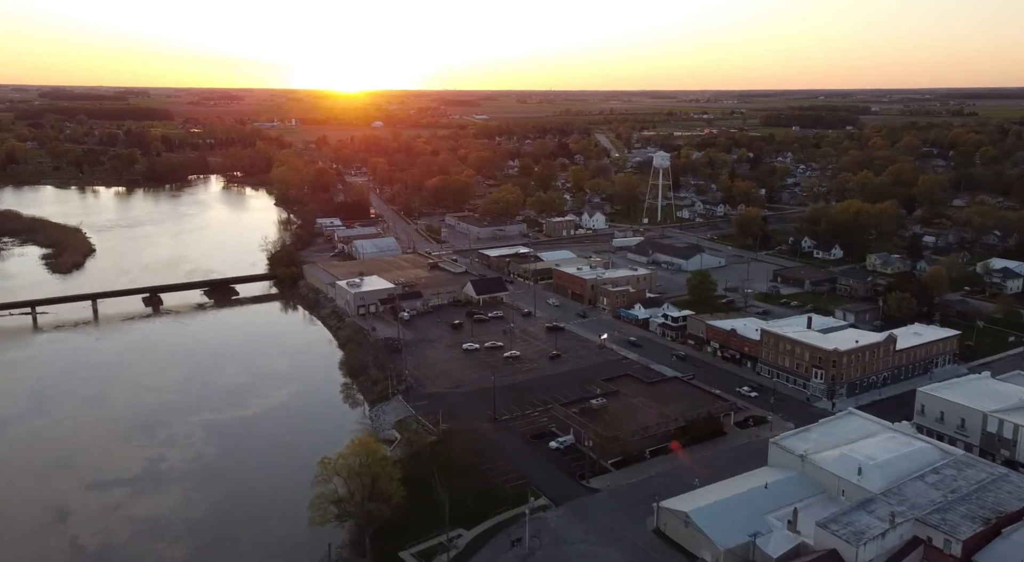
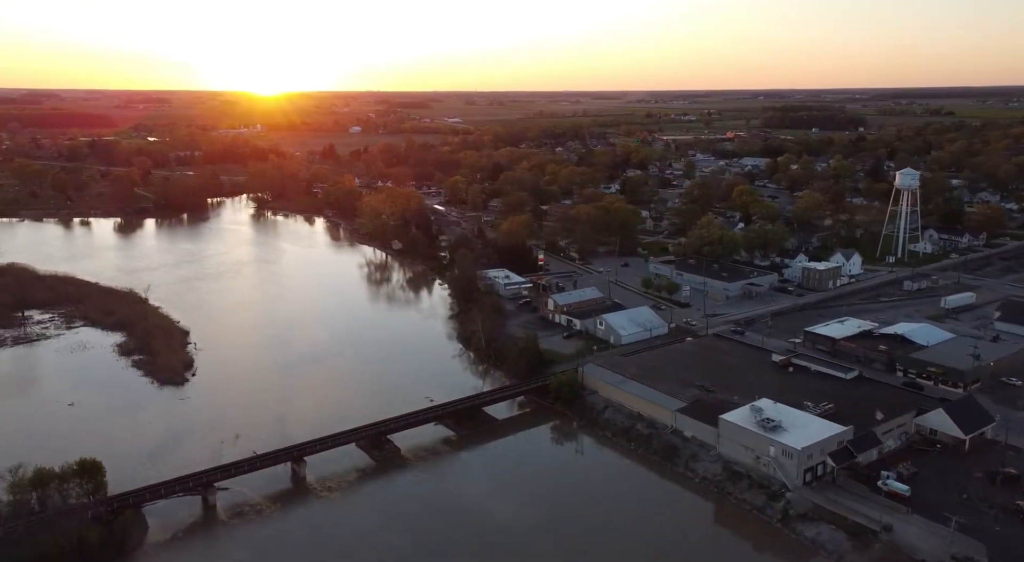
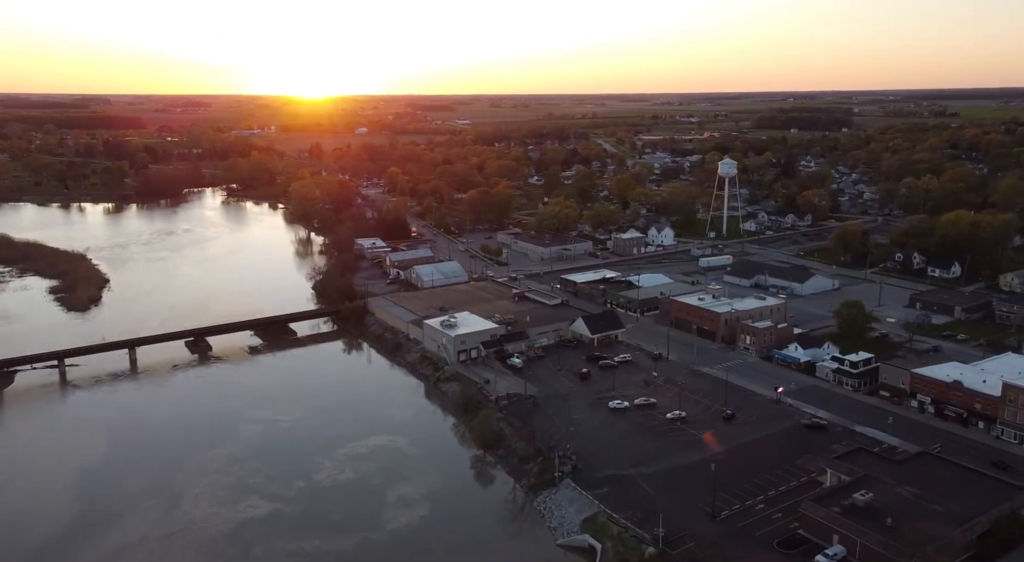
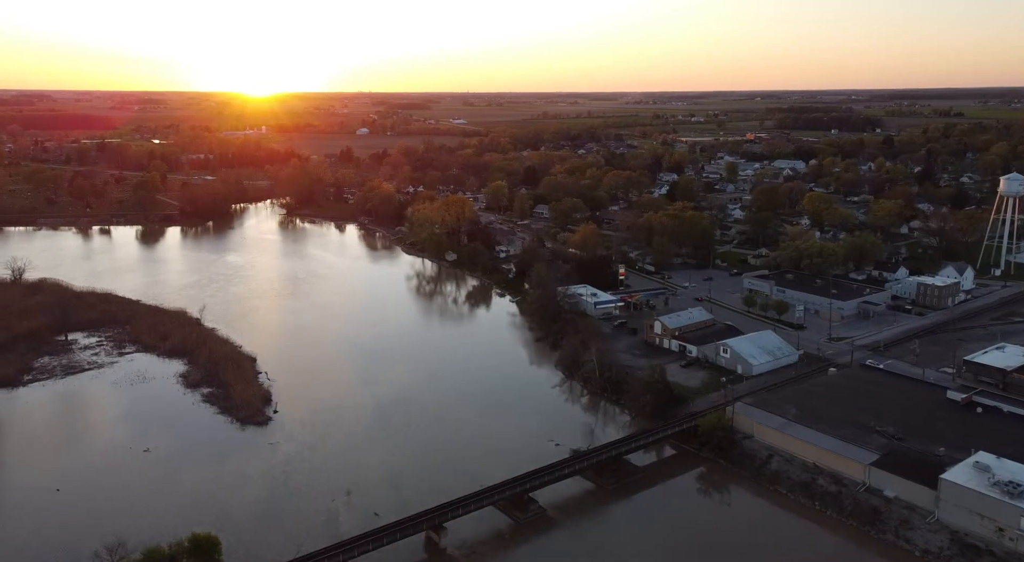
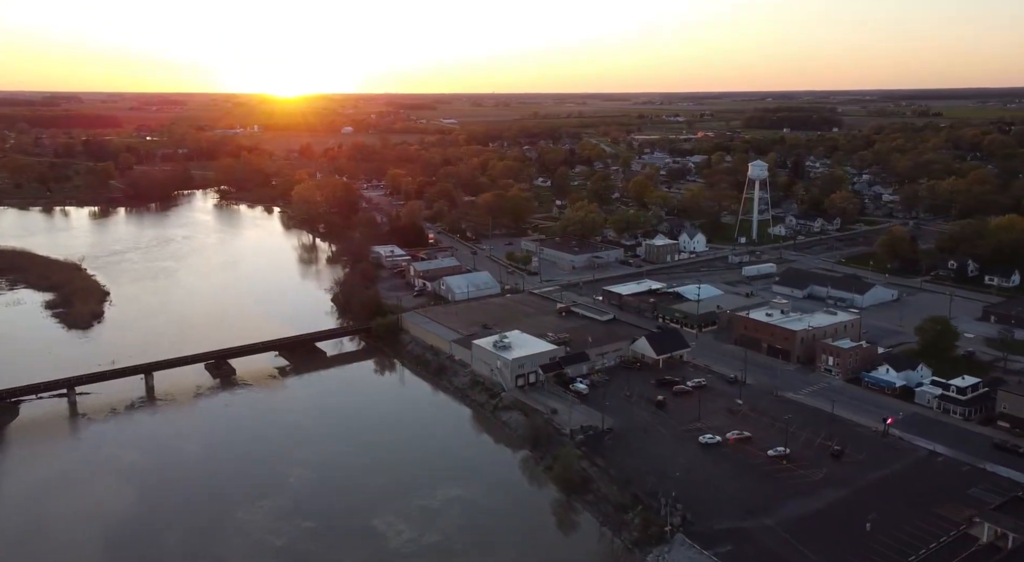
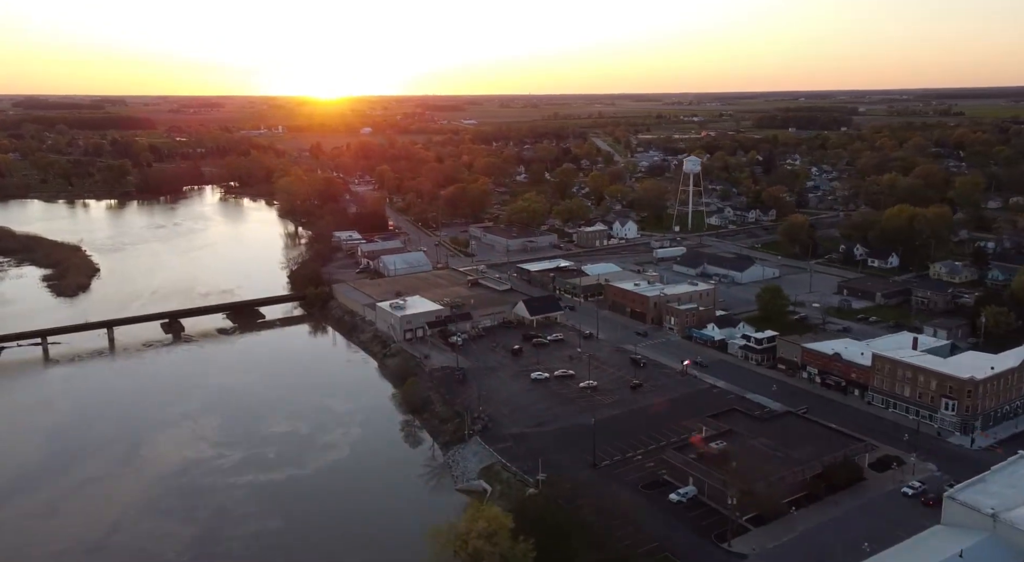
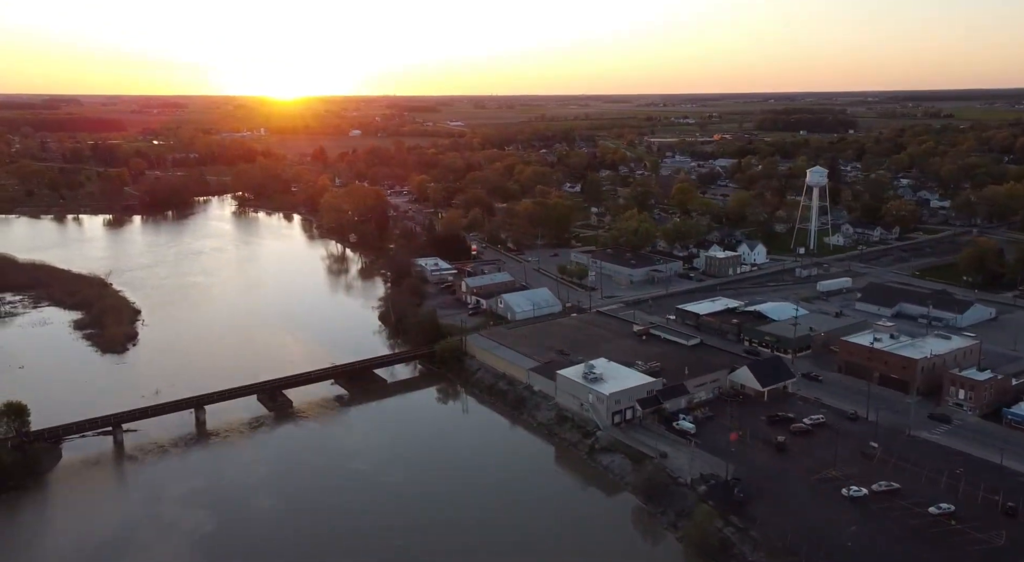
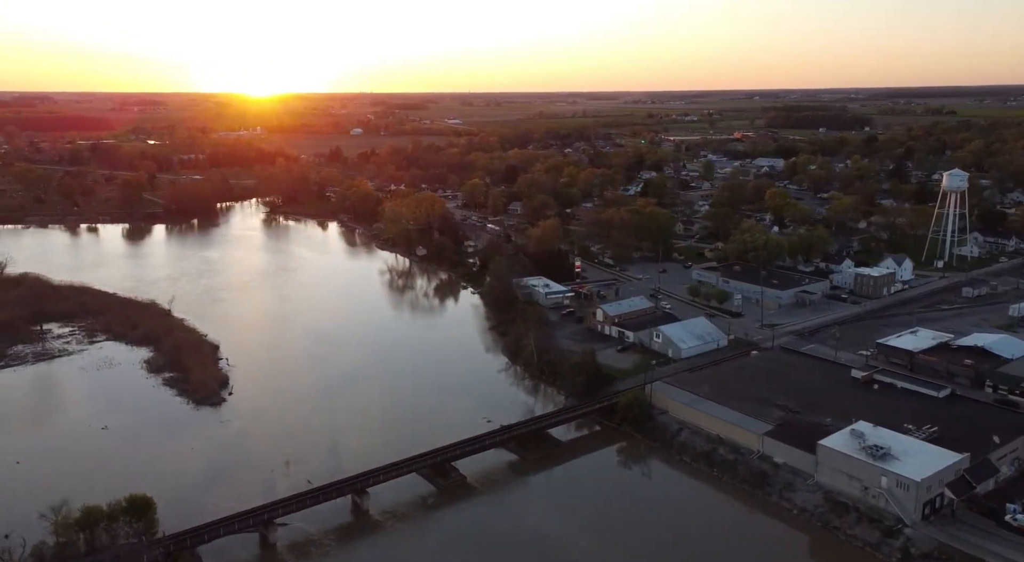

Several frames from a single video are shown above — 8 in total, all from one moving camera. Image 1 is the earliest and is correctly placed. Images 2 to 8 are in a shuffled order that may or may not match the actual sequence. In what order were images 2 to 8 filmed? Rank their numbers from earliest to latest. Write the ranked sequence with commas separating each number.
6, 3, 5, 7, 2, 8, 4
